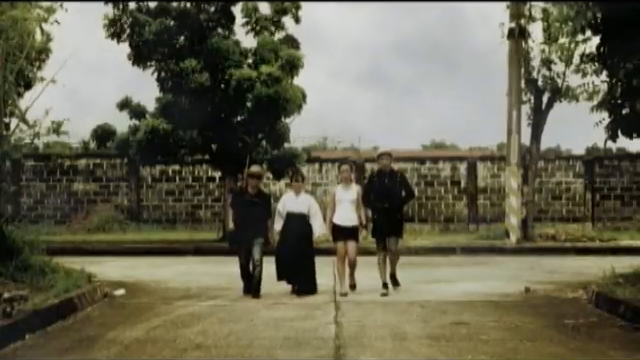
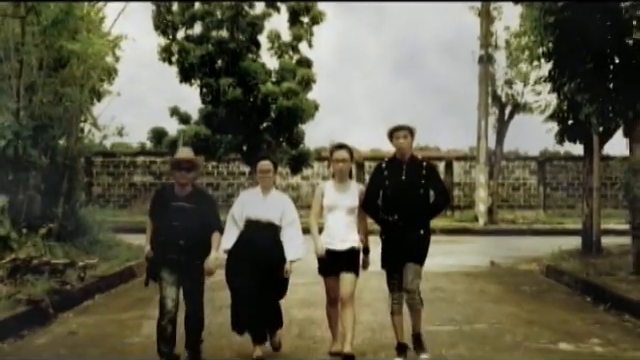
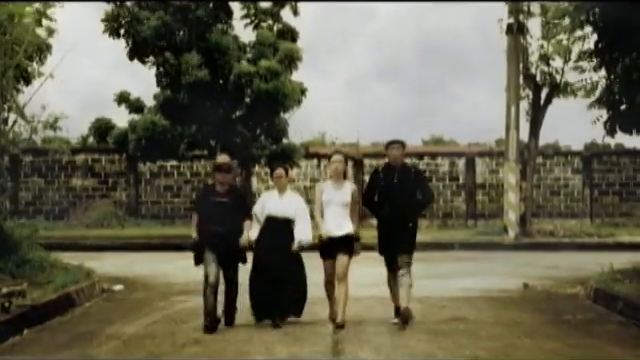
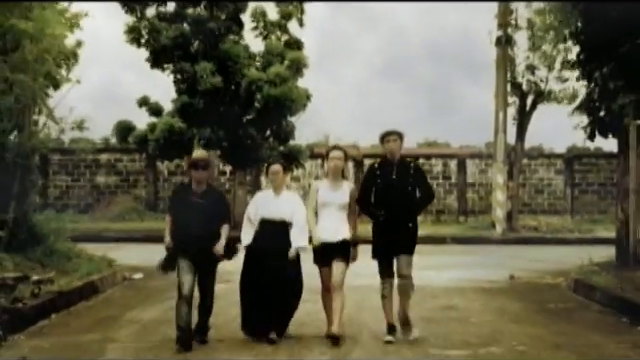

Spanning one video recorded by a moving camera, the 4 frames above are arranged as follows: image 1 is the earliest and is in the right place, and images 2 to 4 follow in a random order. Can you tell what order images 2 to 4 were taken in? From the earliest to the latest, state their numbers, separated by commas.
3, 4, 2
